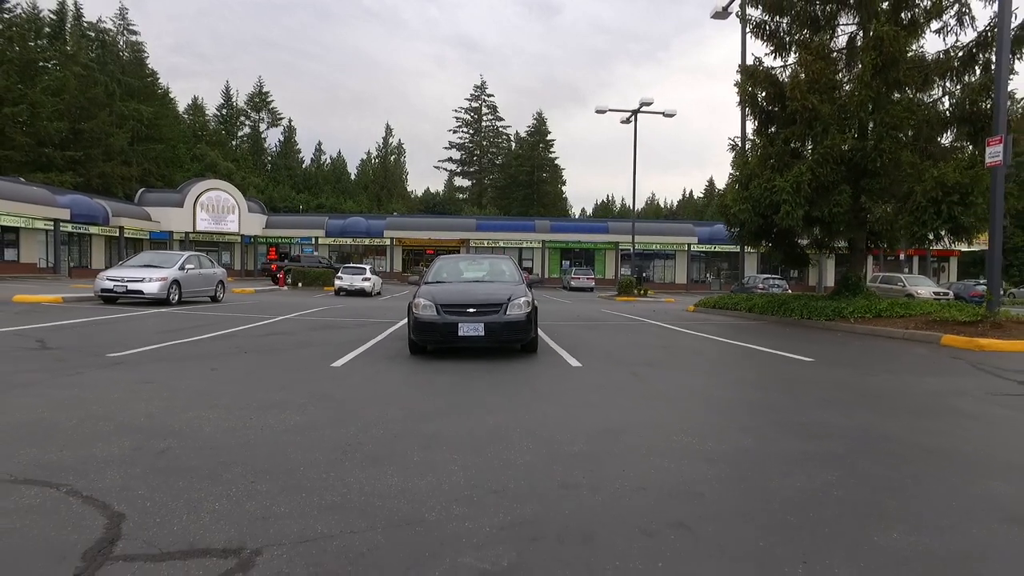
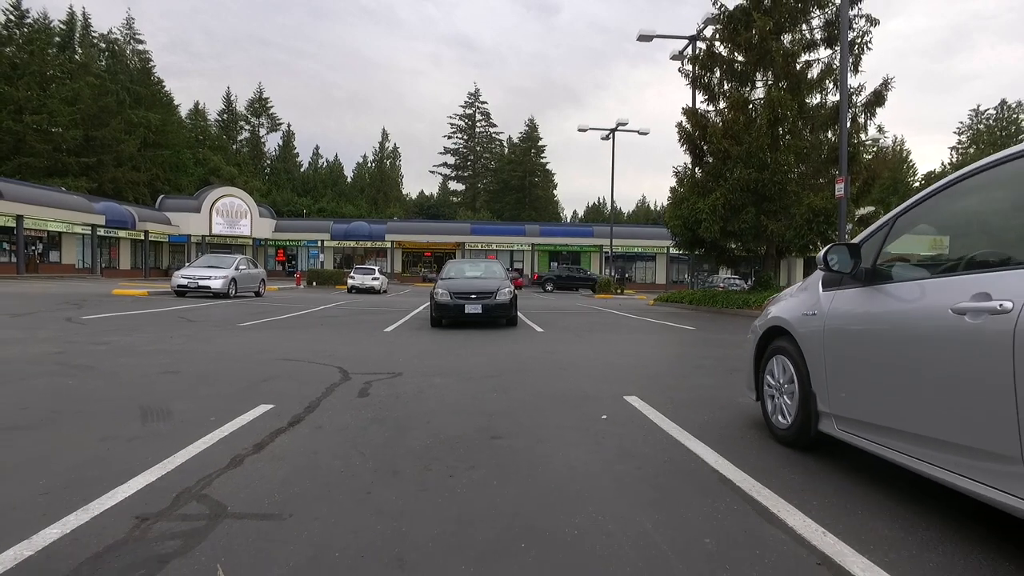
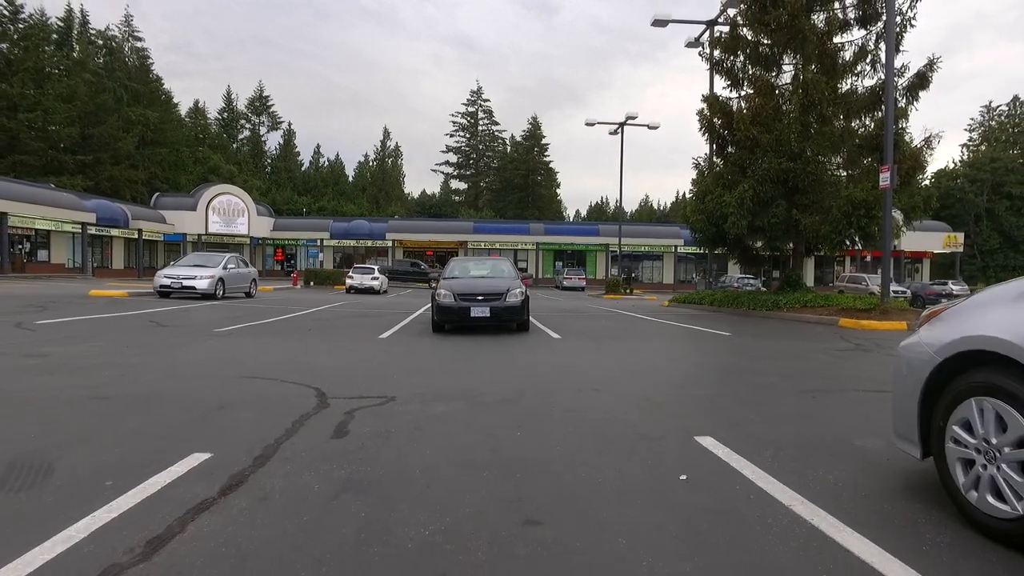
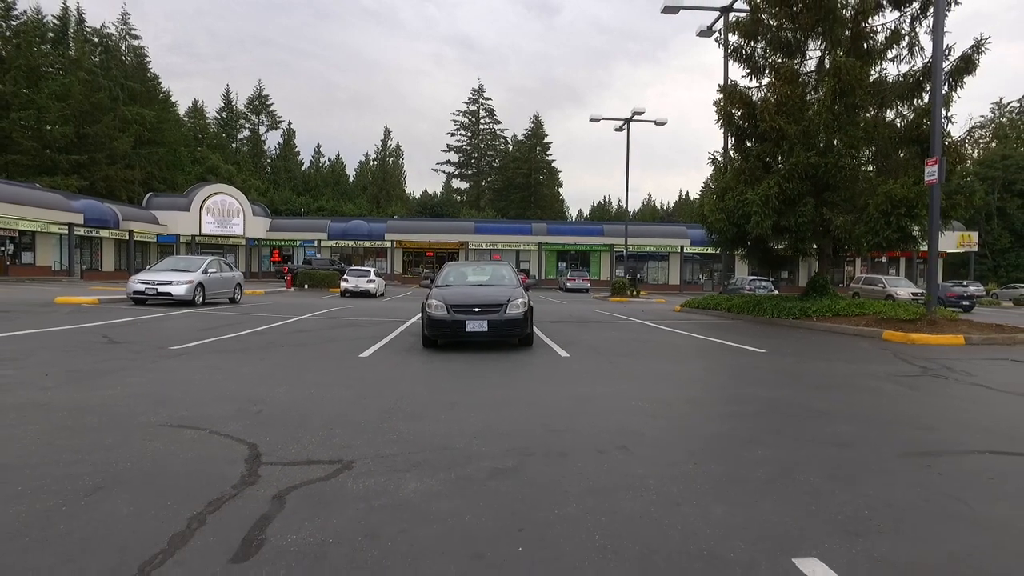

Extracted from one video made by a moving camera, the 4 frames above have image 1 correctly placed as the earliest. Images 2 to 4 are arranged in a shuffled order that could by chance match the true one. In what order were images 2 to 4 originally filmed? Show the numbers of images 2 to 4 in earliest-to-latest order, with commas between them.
4, 3, 2
